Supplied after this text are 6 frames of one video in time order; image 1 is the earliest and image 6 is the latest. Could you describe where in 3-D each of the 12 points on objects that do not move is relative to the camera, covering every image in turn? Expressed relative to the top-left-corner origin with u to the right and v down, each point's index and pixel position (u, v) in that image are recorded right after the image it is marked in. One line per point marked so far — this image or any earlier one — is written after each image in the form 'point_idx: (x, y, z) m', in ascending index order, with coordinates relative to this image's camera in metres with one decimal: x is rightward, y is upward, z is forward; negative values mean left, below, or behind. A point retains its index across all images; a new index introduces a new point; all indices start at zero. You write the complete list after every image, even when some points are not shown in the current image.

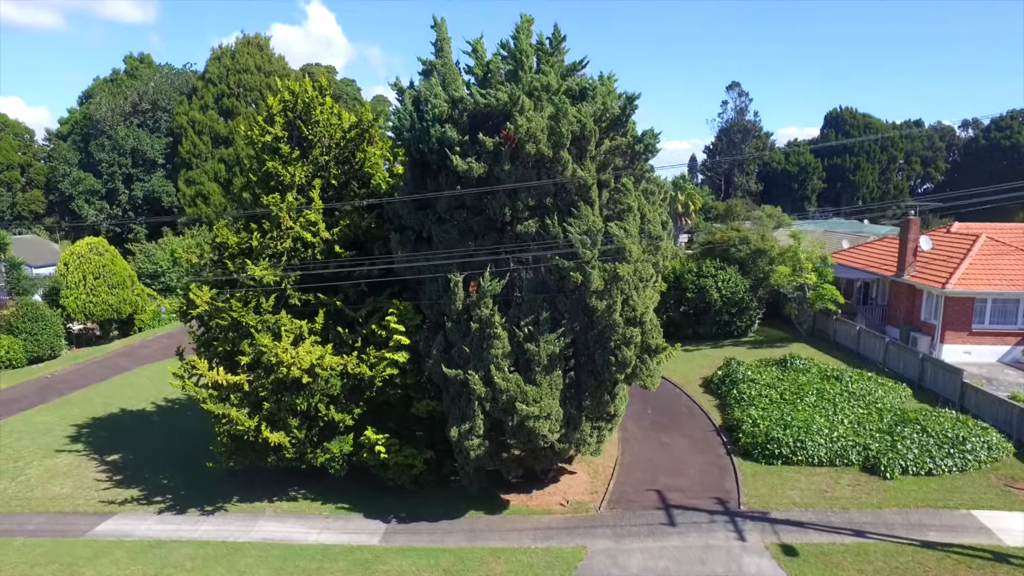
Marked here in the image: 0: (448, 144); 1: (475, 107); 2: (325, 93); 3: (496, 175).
0: (-1.3, +2.9, +12.7) m
1: (-0.7, +3.6, +12.6) m
2: (-4.7, +4.8, +16.0) m
3: (-0.3, +2.2, +12.4) m
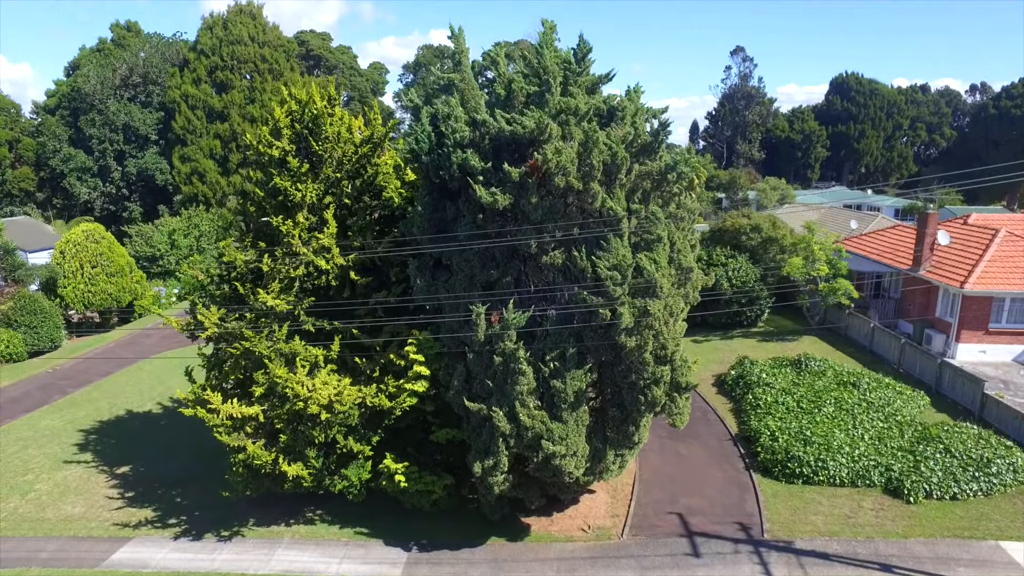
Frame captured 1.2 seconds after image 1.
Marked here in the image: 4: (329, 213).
0: (-0.8, +2.2, +12.0) m
1: (-0.3, +2.9, +12.0) m
2: (-4.3, +4.3, +15.2) m
3: (+0.2, +1.5, +11.8) m
4: (-4.1, +1.7, +14.3) m
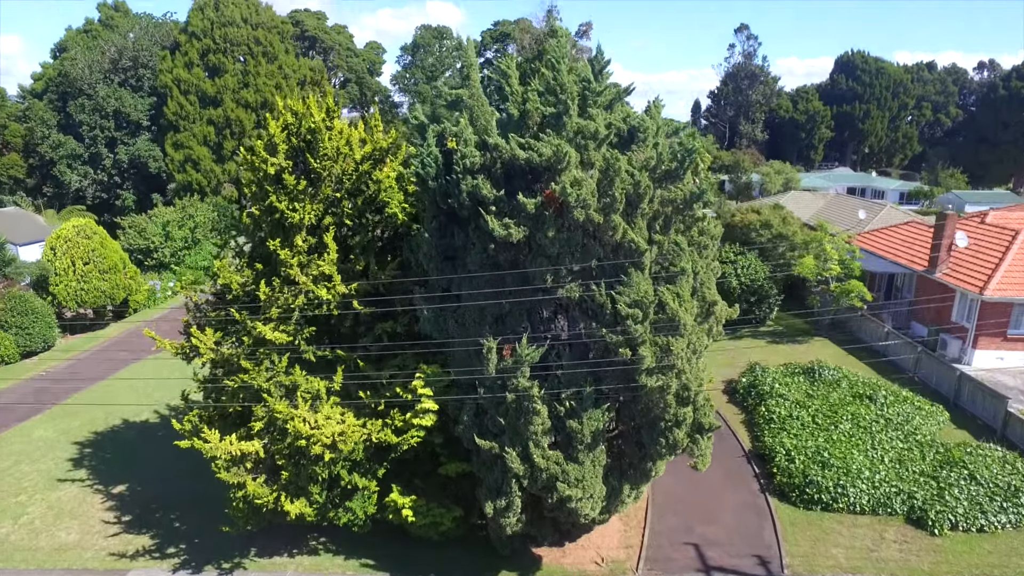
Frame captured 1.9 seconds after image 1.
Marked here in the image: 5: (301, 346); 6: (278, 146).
0: (-0.5, +1.6, +11.2) m
1: (0.0, +2.3, +11.1) m
2: (-4.1, +3.8, +14.3) m
3: (+0.4, +0.8, +11.1) m
4: (-3.8, +1.1, +13.5) m
5: (-4.3, -1.2, +13.2) m
6: (-5.0, +3.0, +13.7) m
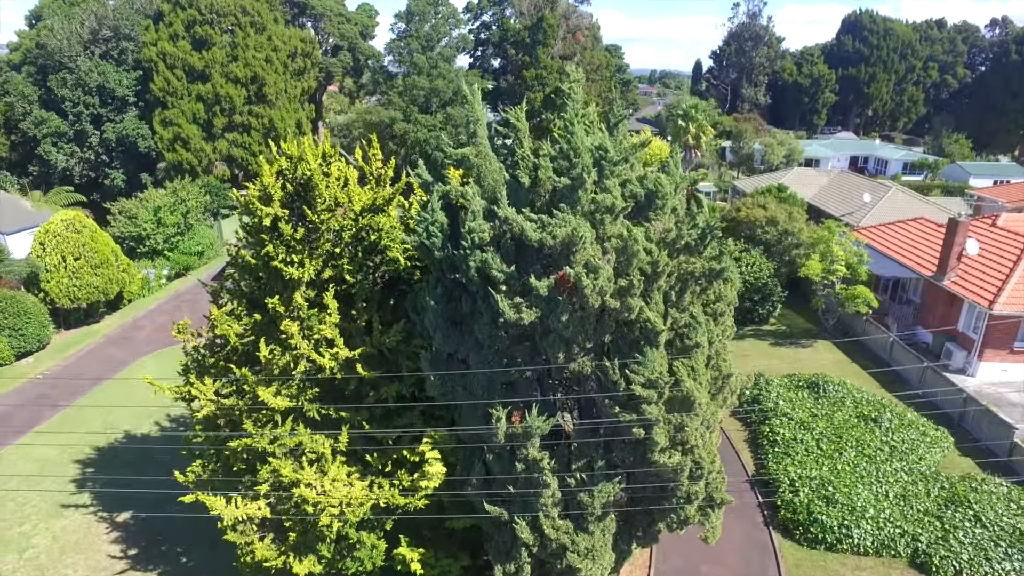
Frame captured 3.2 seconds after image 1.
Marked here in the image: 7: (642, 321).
0: (-0.4, +0.2, +10.7) m
1: (+0.2, +0.9, +10.6) m
2: (-3.9, +2.7, +13.6) m
3: (+0.6, -0.5, +10.7) m
4: (-3.7, -0.1, +13.0) m
5: (-4.1, -2.4, +12.9) m
6: (-4.9, +1.9, +13.0) m
7: (+2.2, -0.6, +10.7) m
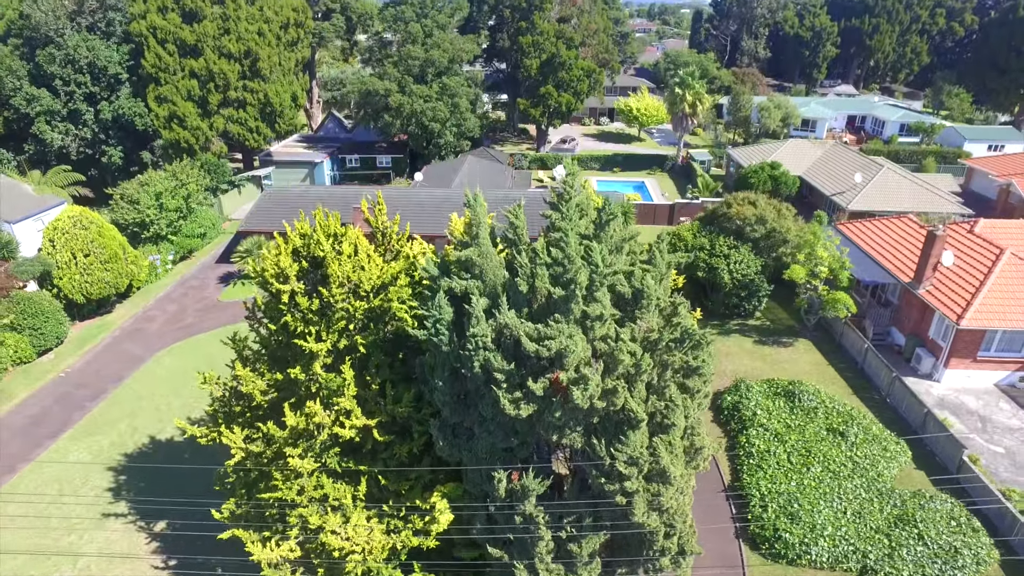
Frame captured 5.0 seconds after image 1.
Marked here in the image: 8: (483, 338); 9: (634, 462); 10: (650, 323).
0: (-0.4, -1.6, +12.1) m
1: (+0.2, -0.9, +11.9) m
2: (-3.9, +1.2, +14.7) m
3: (+0.6, -2.3, +12.1) m
4: (-3.7, -1.6, +14.3) m
5: (-4.2, -3.9, +14.4) m
6: (-4.9, +0.3, +14.2) m
7: (+2.1, -2.3, +12.1) m
8: (-0.5, -0.9, +11.9) m
9: (+2.3, -3.4, +12.3) m
10: (+2.7, -0.7, +12.5) m
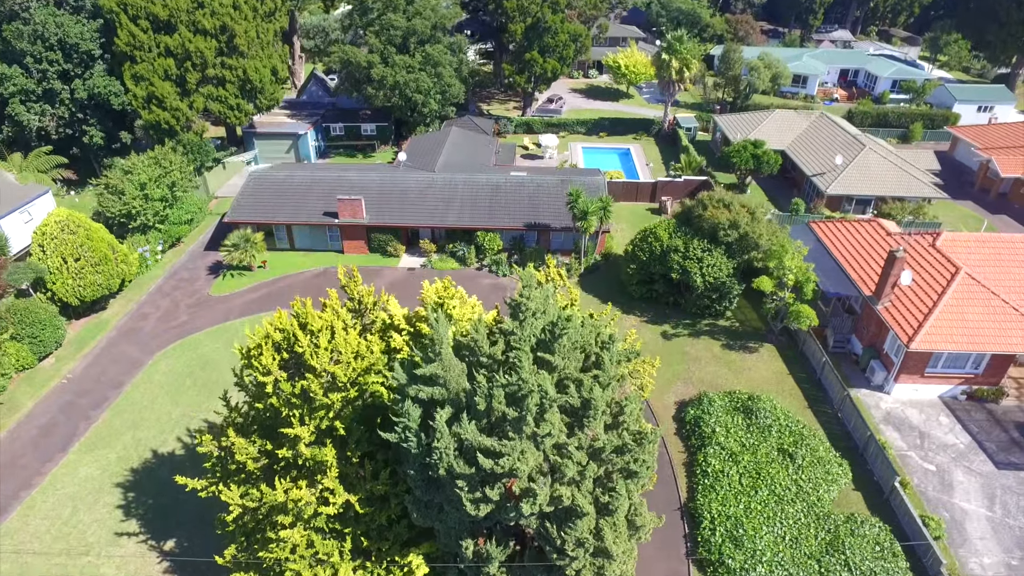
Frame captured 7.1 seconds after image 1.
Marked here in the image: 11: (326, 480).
0: (-1.2, -4.0, +13.6) m
1: (-0.7, -3.3, +13.3) m
2: (-4.8, -0.9, +15.8) m
3: (-0.2, -4.7, +13.7) m
4: (-4.5, -3.7, +15.8) m
5: (-5.0, -6.0, +16.2) m
6: (-5.7, -1.9, +15.4) m
7: (+1.3, -4.7, +13.7) m
8: (-1.4, -3.3, +13.3) m
9: (+1.5, -5.8, +14.0) m
10: (+1.9, -3.0, +13.8) m
11: (-4.5, -4.7, +15.6) m
